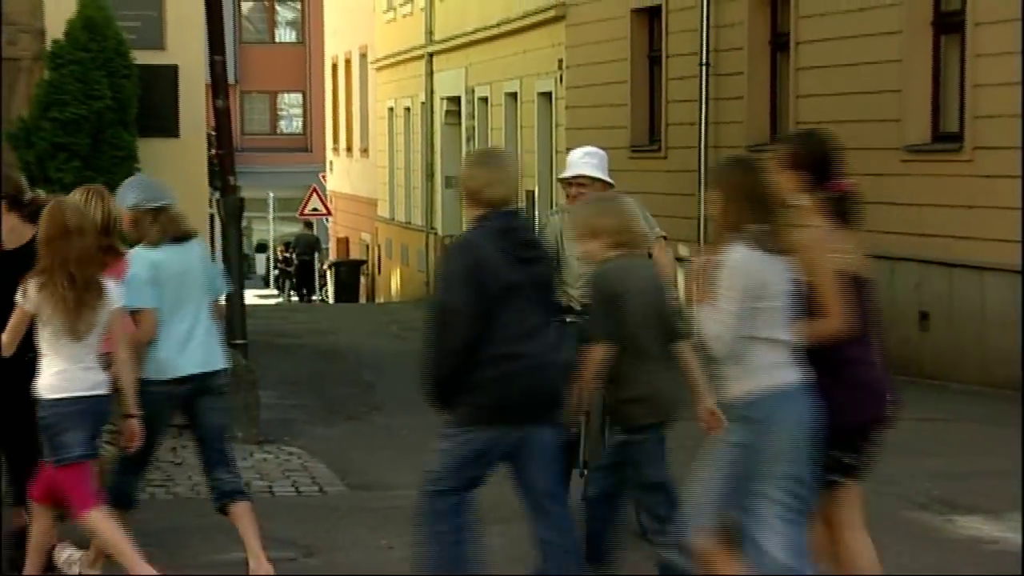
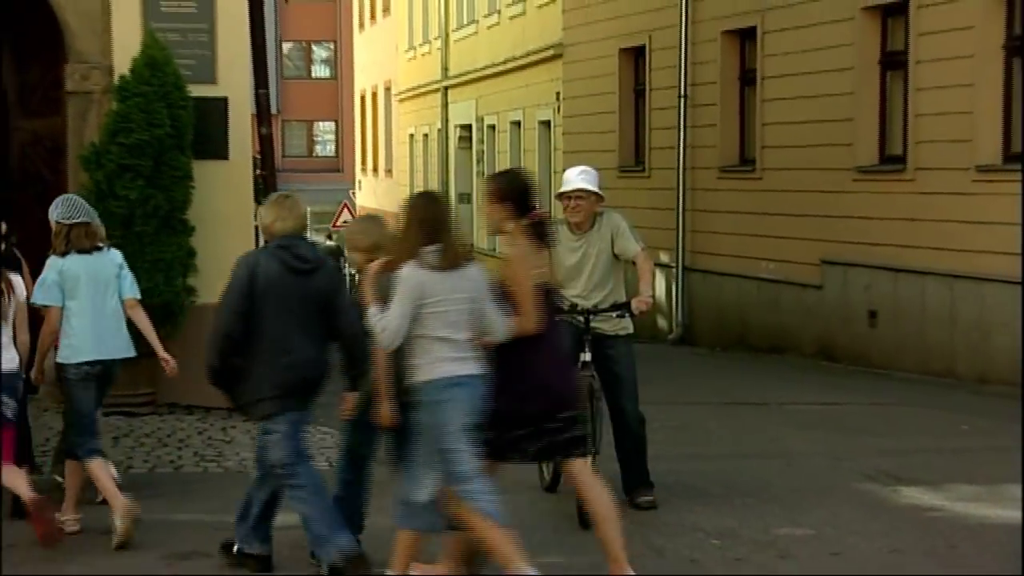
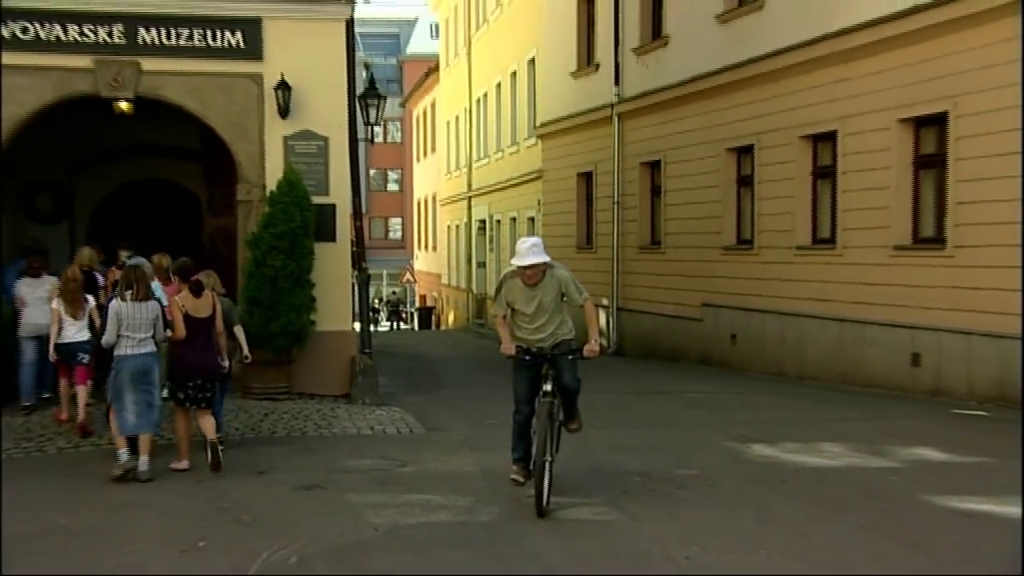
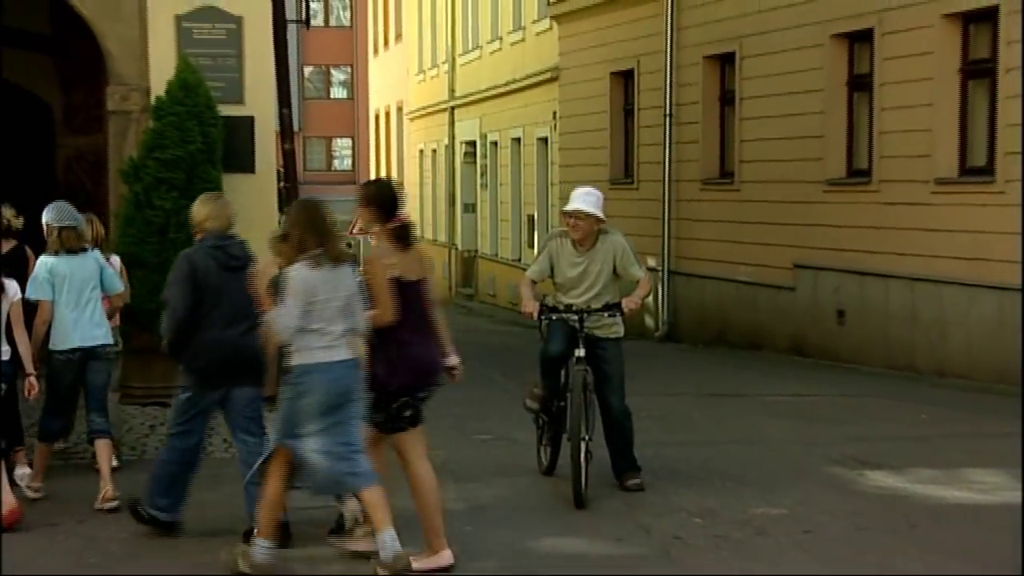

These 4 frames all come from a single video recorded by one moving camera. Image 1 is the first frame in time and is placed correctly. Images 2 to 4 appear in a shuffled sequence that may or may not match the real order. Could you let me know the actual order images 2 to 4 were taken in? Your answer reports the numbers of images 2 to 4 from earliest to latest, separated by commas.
2, 4, 3
